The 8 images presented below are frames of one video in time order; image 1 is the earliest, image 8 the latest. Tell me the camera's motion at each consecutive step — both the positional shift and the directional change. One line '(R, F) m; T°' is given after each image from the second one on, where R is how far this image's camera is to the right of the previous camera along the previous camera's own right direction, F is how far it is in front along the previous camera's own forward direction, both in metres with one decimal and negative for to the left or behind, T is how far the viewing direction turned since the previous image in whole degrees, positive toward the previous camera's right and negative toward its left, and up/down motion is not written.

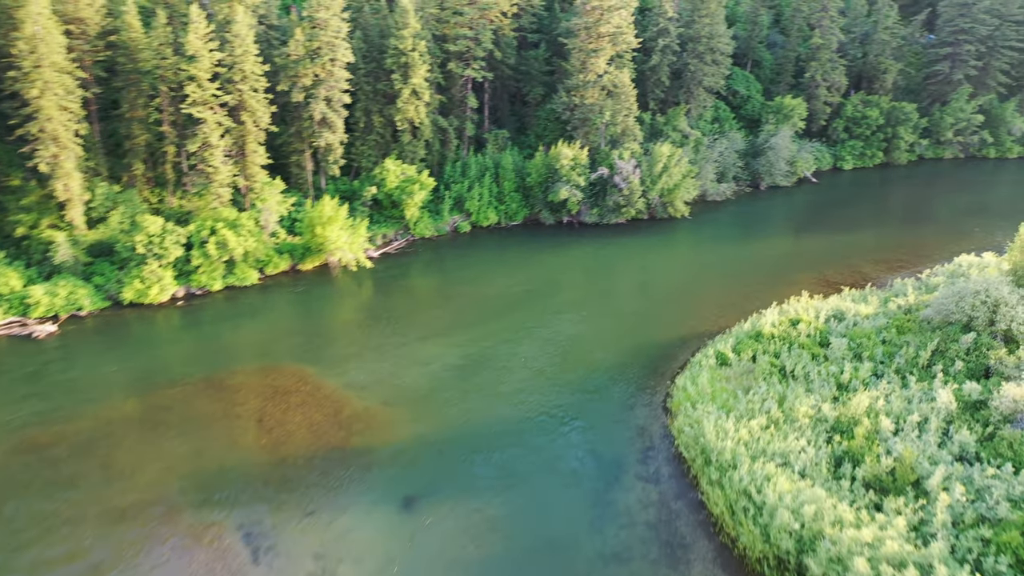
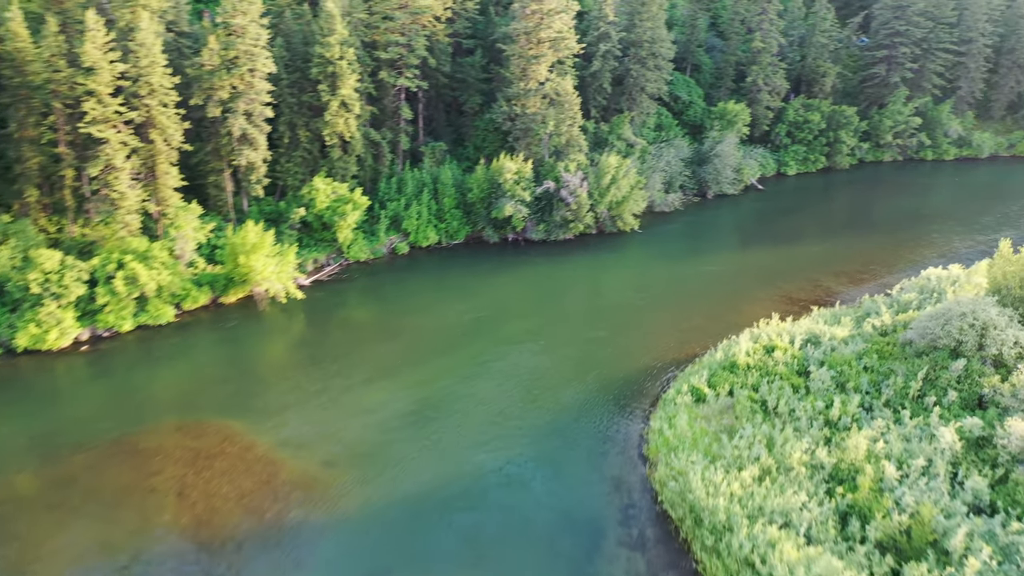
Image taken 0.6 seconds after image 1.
(-0.6, +2.6) m; +5°
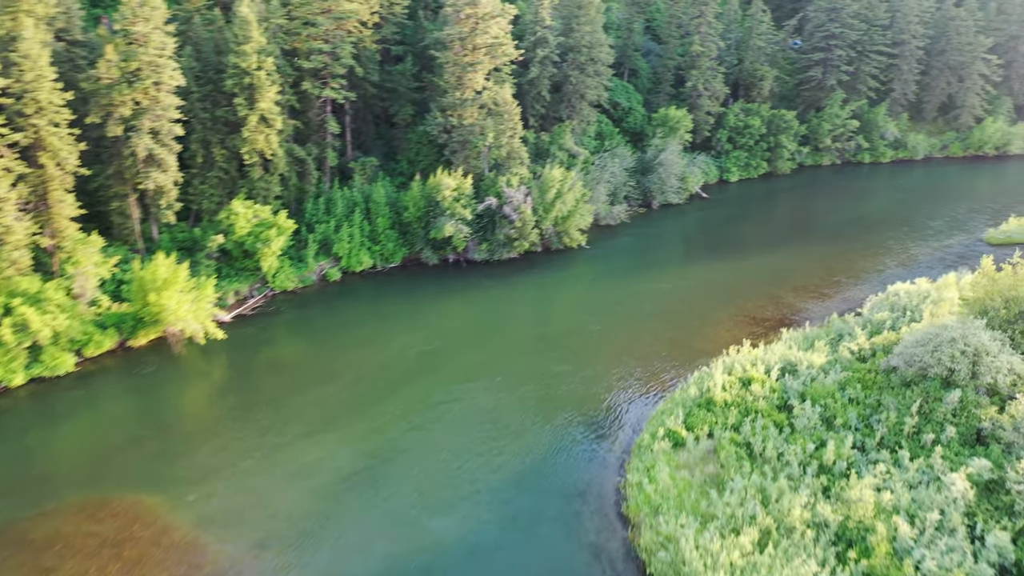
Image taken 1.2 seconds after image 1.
(-0.6, +2.6) m; +5°
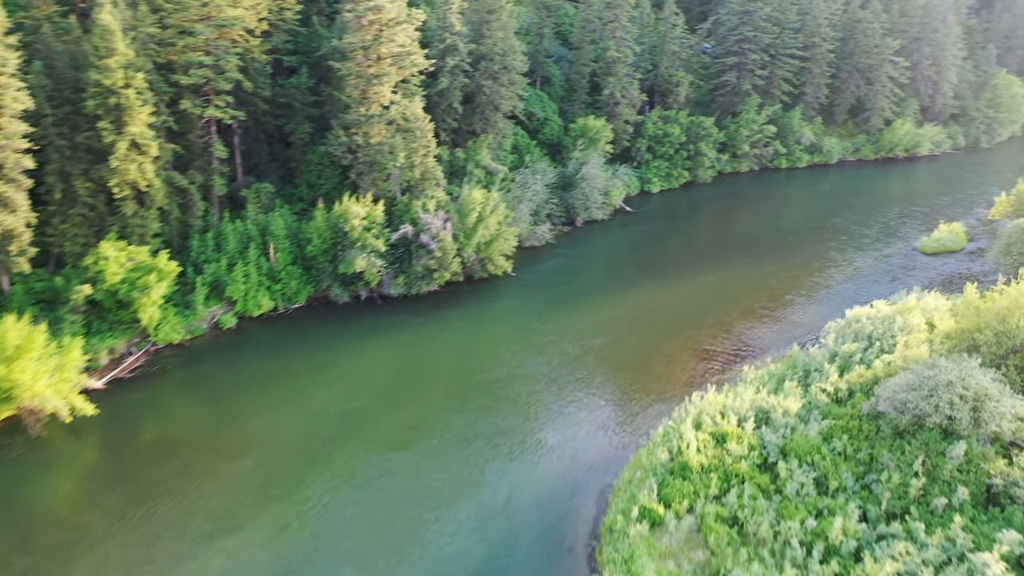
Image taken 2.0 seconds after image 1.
(-0.8, +3.6) m; +7°
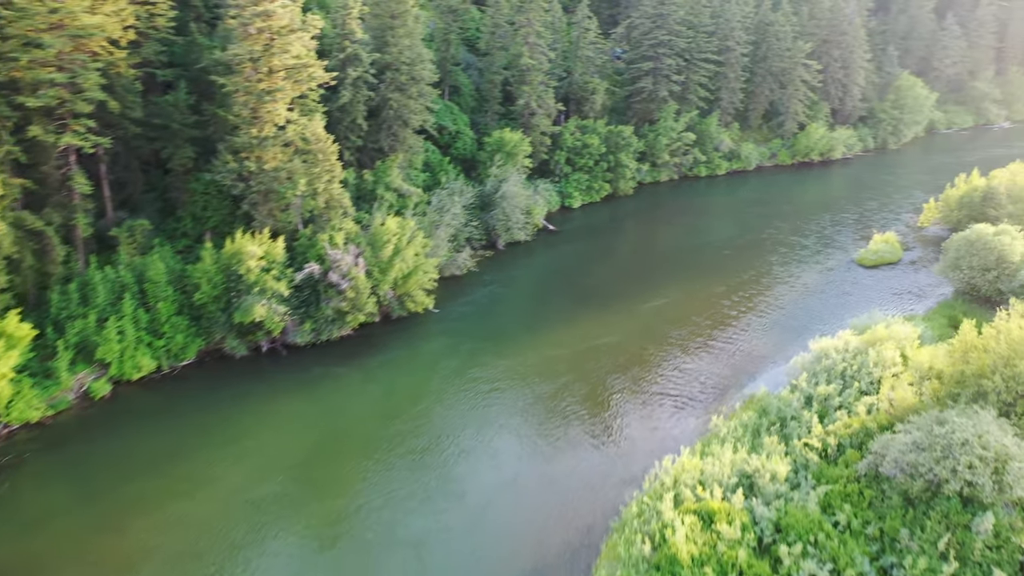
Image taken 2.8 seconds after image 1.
(-0.8, +3.6) m; +7°
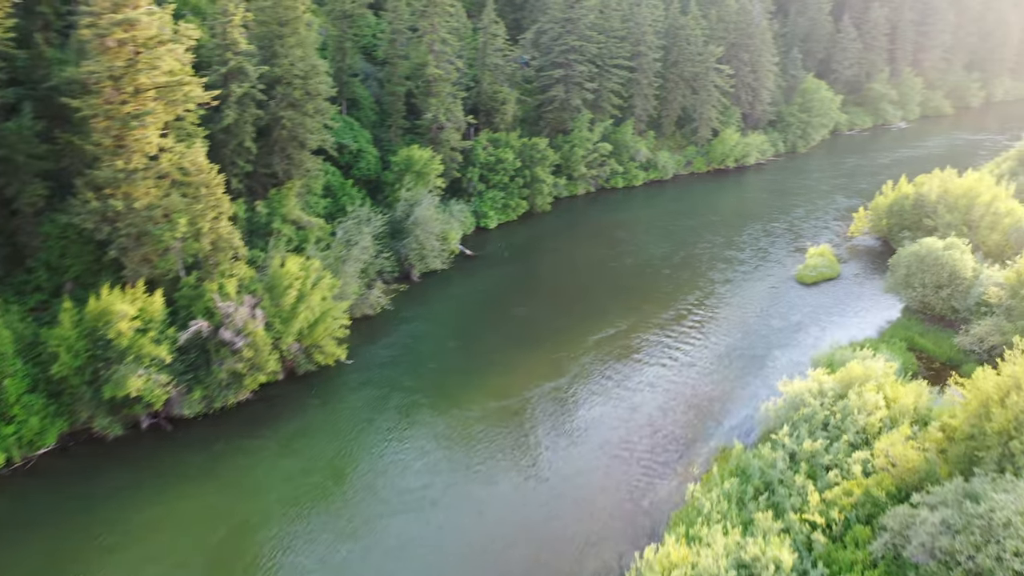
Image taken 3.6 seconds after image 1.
(-0.8, +3.6) m; +7°
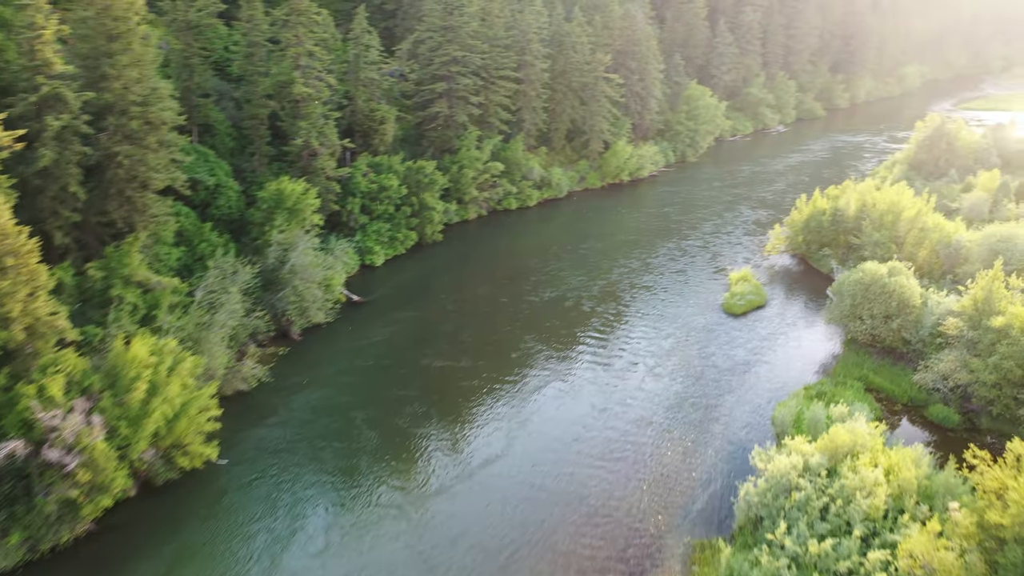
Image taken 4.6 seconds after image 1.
(-1.0, +4.5) m; +9°
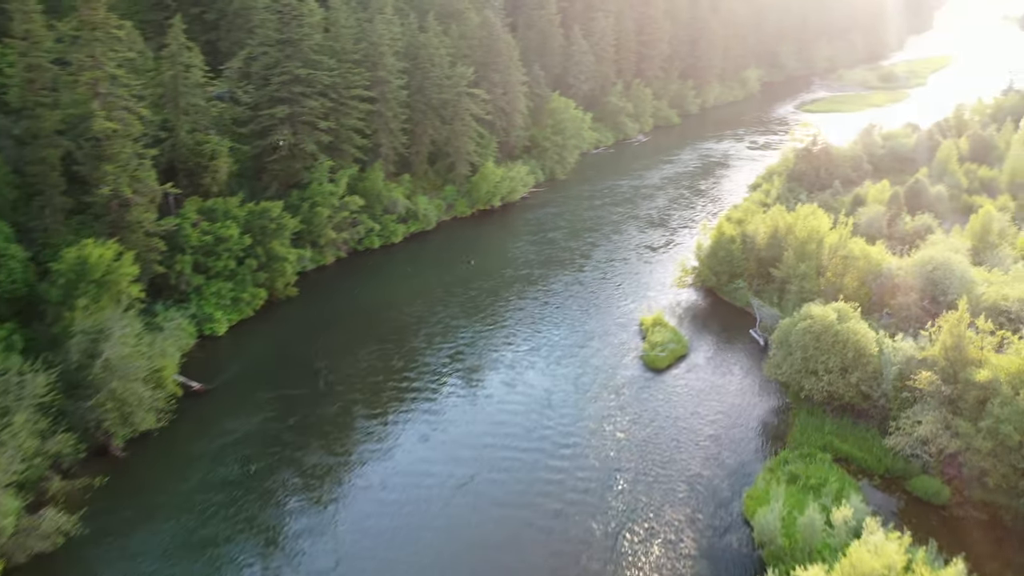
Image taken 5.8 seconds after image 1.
(-1.1, +5.4) m; +11°
